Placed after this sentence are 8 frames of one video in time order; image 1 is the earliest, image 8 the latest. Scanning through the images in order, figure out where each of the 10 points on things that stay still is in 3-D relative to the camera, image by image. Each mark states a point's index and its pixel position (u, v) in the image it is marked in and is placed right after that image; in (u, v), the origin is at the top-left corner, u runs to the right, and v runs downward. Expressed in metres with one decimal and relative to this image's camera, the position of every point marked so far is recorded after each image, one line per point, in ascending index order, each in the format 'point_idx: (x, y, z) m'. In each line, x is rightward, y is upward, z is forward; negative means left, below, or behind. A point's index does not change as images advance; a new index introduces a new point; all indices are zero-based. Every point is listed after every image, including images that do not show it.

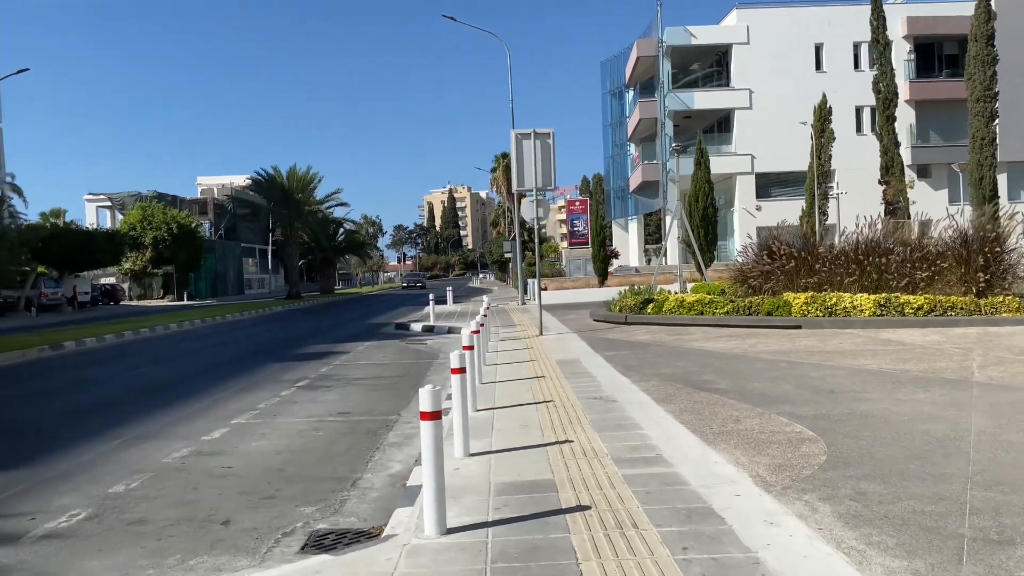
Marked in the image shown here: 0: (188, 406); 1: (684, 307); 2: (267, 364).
0: (-4.1, -1.5, +10.6) m
1: (+3.5, -0.4, +17.2) m
2: (-4.4, -1.4, +15.1) m
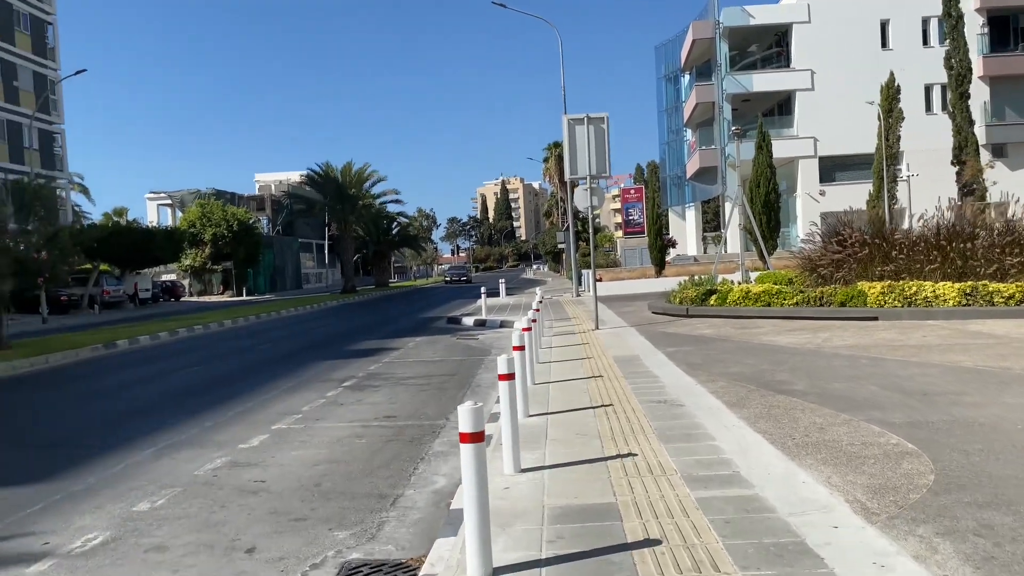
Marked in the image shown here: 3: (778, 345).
0: (-3.4, -1.5, +10.2) m
1: (+4.5, -0.2, +16.2) m
2: (-3.4, -1.3, +14.7) m
3: (+3.8, -0.8, +12.0) m
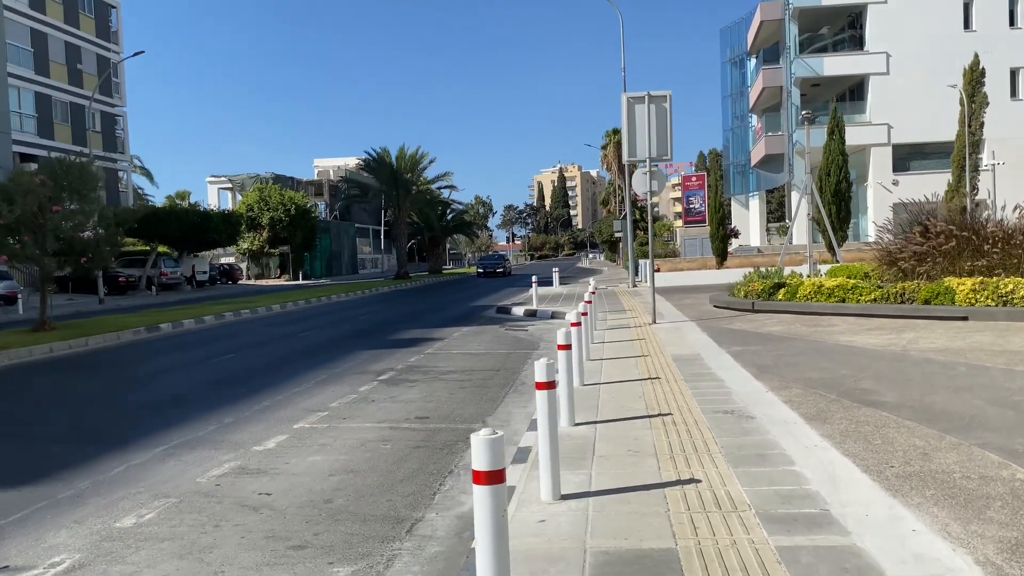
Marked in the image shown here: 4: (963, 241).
0: (-2.9, -1.3, +9.5) m
1: (+5.5, -0.1, +15.0) m
2: (-2.6, -1.1, +14.0) m
3: (+4.4, -0.7, +10.8) m
4: (+7.6, +0.8, +14.3) m
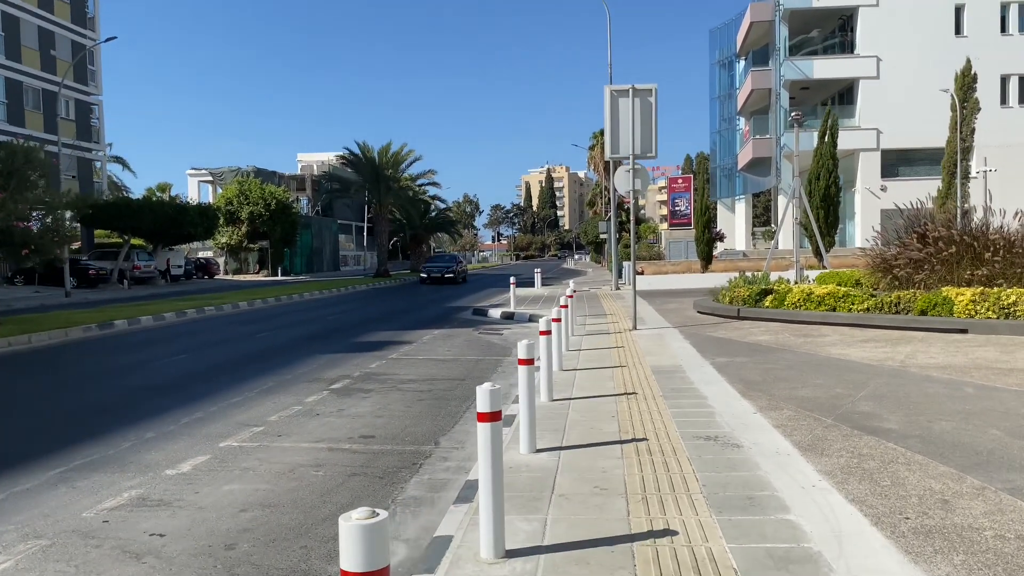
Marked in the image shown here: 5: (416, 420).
0: (-3.3, -1.3, +8.6) m
1: (+5.0, -0.2, +14.2) m
2: (-3.0, -1.0, +13.0) m
3: (+4.0, -0.9, +10.0) m
4: (+7.2, +0.6, +13.5) m
5: (-0.9, -1.2, +7.9) m
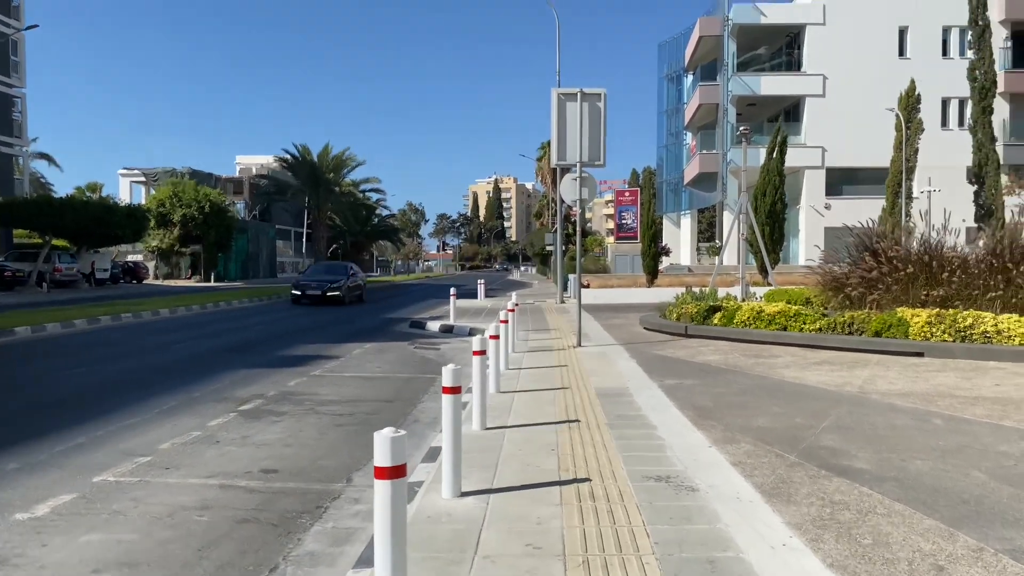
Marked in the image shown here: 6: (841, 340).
0: (-3.9, -1.3, +7.5) m
1: (+4.0, -0.5, +13.6) m
2: (-4.0, -1.2, +12.0) m
3: (+3.3, -1.1, +9.4) m
4: (+6.2, +0.3, +13.1) m
5: (-1.5, -1.3, +7.0) m
6: (+4.7, -0.7, +12.0) m
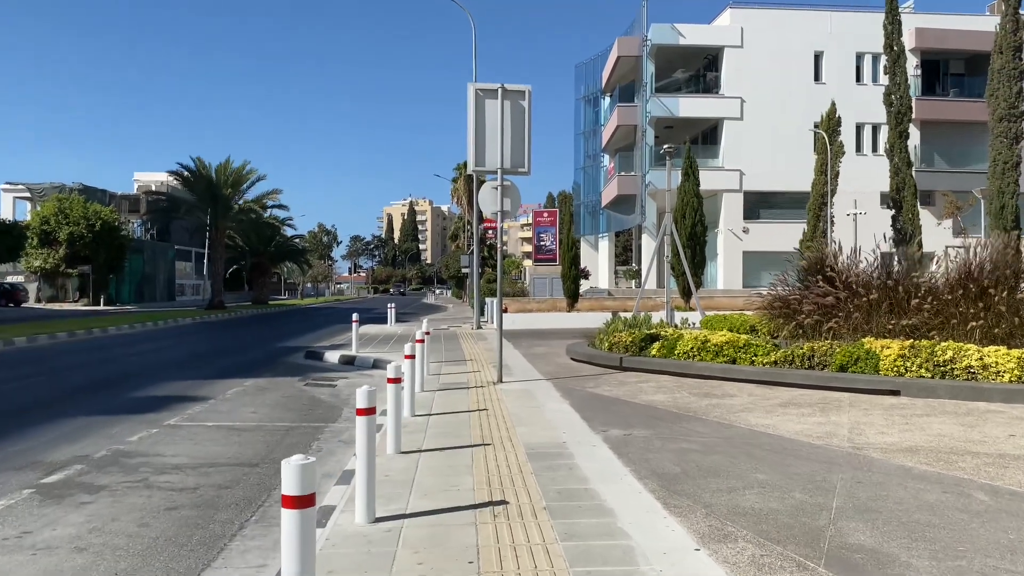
0: (-4.5, -1.5, +5.0) m
1: (+2.7, -0.9, +11.9) m
2: (-5.0, -1.5, +9.4) m
3: (+2.4, -1.3, +7.6) m
4: (+5.0, -0.1, +11.6) m
5: (-2.1, -1.5, +4.7) m
6: (+3.6, -1.1, +10.4) m
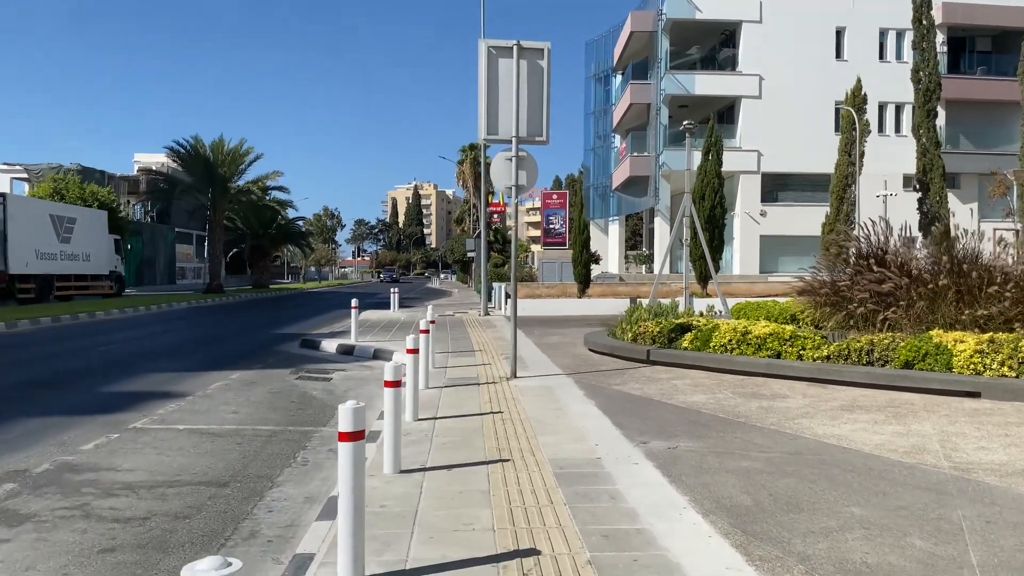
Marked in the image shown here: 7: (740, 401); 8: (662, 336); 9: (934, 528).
0: (-4.4, -1.4, +3.7) m
1: (+2.9, -0.7, +10.6) m
2: (-4.8, -1.3, +8.2) m
3: (+2.6, -1.2, +6.3) m
4: (+5.2, +0.1, +10.3) m
5: (-1.9, -1.4, +3.5) m
6: (+3.8, -0.9, +9.1) m
7: (+2.3, -1.1, +8.6) m
8: (+2.1, -0.7, +11.9) m
9: (+2.2, -1.2, +4.5) m
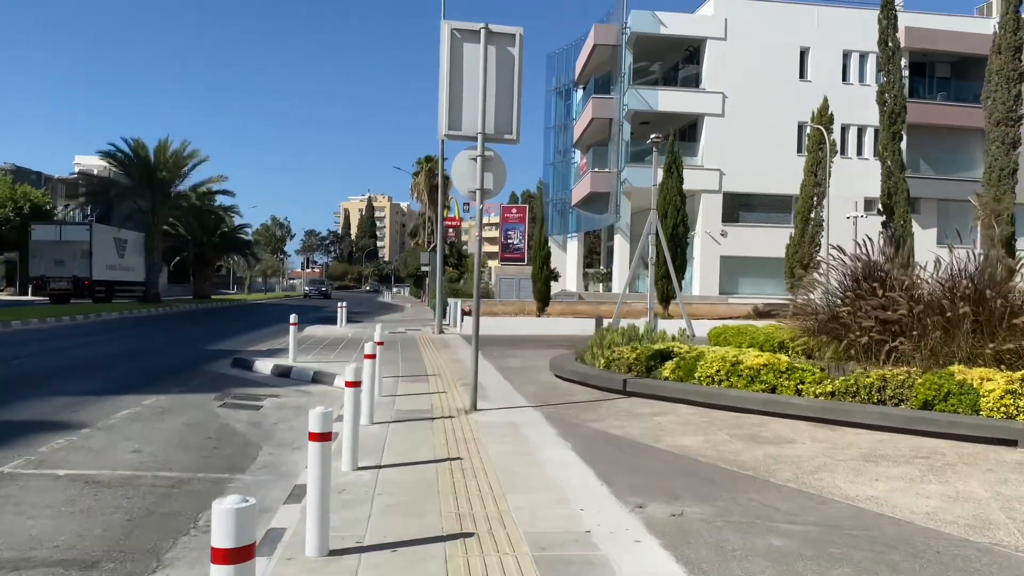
0: (-4.4, -1.4, +2.1) m
1: (+2.5, -1.0, +9.3) m
2: (-5.1, -1.3, +6.5) m
3: (+2.4, -1.4, +5.0) m
4: (+4.8, -0.2, +9.2) m
5: (-2.0, -1.5, +2.0) m
6: (+3.4, -1.2, +7.9) m
7: (+2.0, -1.4, +7.3) m
8: (+1.6, -0.9, +10.6) m
9: (+2.1, -1.4, +3.2) m
